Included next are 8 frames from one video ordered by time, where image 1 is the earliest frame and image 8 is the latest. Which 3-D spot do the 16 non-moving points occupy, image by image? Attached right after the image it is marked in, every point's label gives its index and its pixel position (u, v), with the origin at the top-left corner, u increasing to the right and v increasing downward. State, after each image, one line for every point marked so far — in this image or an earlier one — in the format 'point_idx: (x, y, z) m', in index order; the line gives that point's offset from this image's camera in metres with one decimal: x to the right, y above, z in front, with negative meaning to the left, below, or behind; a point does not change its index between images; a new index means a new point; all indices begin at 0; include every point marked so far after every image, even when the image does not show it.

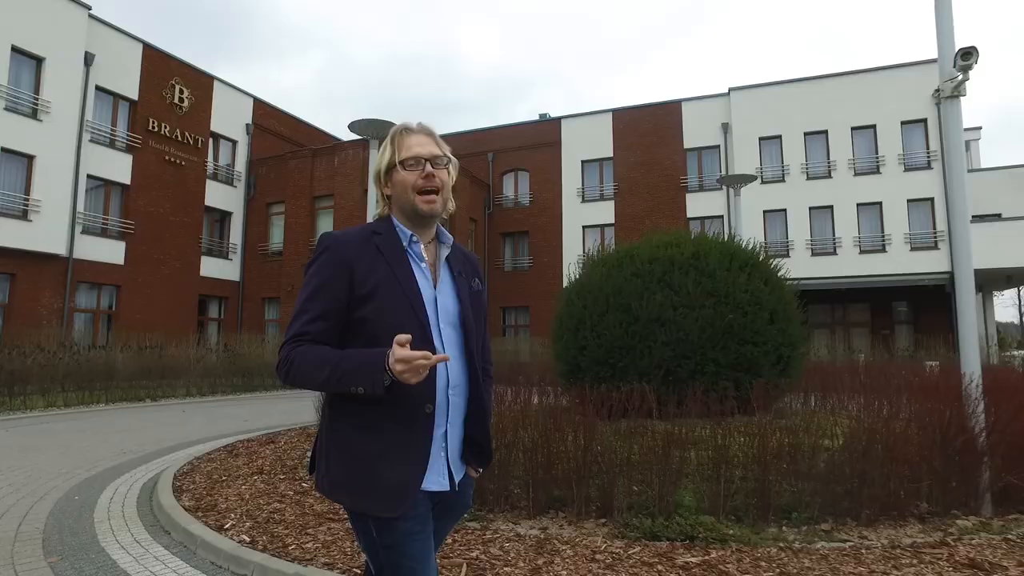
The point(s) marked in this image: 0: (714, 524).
0: (+1.3, -1.6, +4.3) m
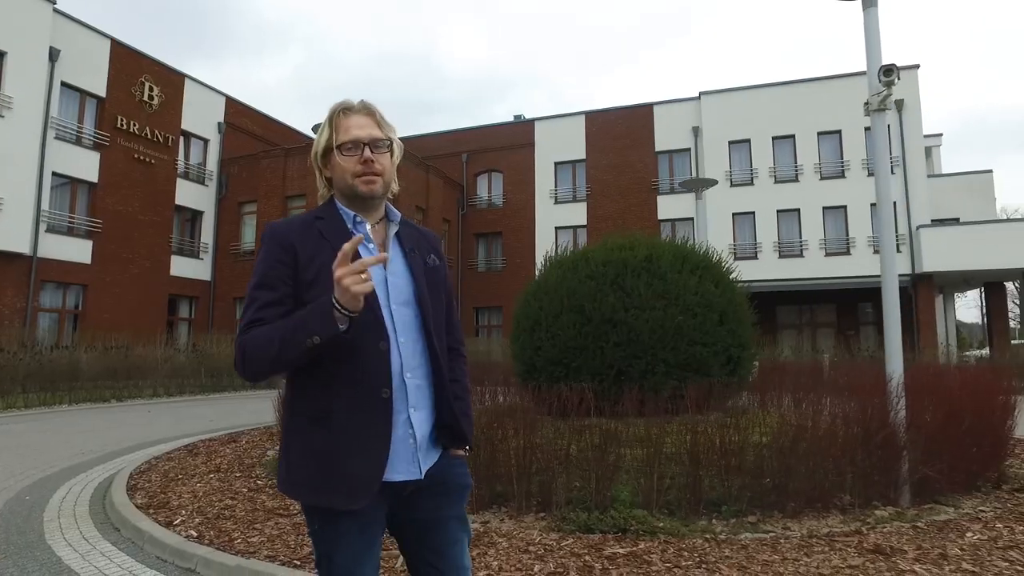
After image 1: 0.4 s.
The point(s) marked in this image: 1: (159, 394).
0: (+0.9, -1.6, +4.5) m
1: (-9.3, -2.8, +17.1) m
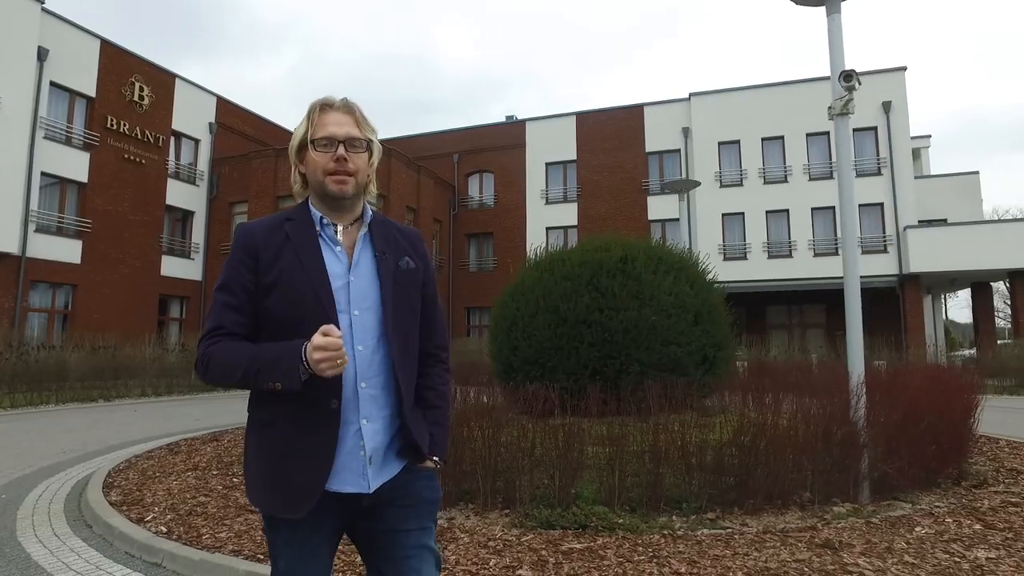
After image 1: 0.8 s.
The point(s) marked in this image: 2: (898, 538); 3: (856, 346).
0: (+0.7, -1.6, +4.7) m
1: (-9.7, -2.8, +17.1) m
2: (+2.5, -1.7, +4.3) m
3: (+3.0, -0.5, +5.6) m
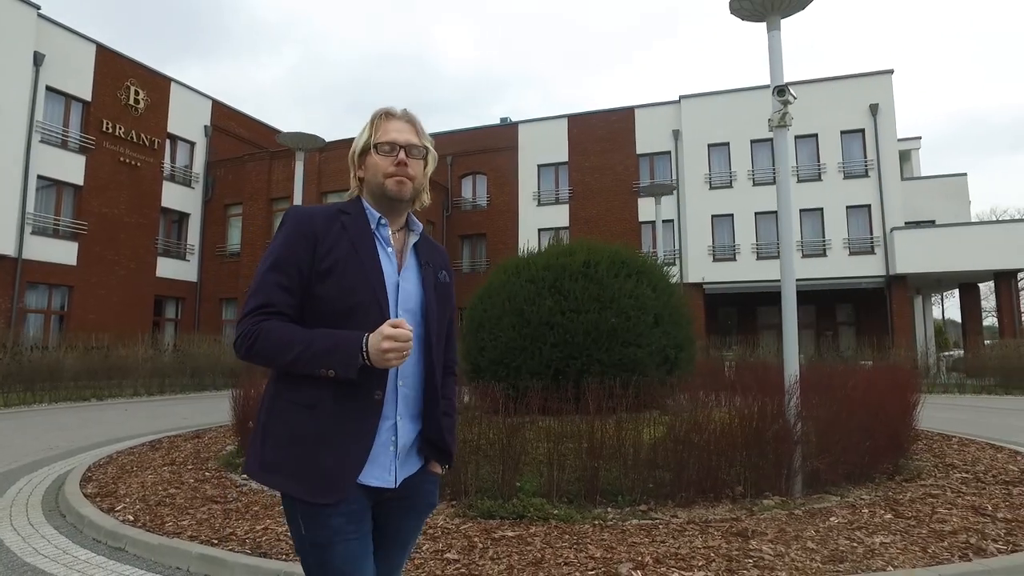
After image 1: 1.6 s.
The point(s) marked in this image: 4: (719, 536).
0: (+0.2, -1.7, +5.0) m
1: (-10.1, -2.8, +17.5) m
2: (+2.1, -1.7, +4.6) m
3: (+2.6, -0.5, +5.9) m
4: (+1.4, -1.7, +4.4) m
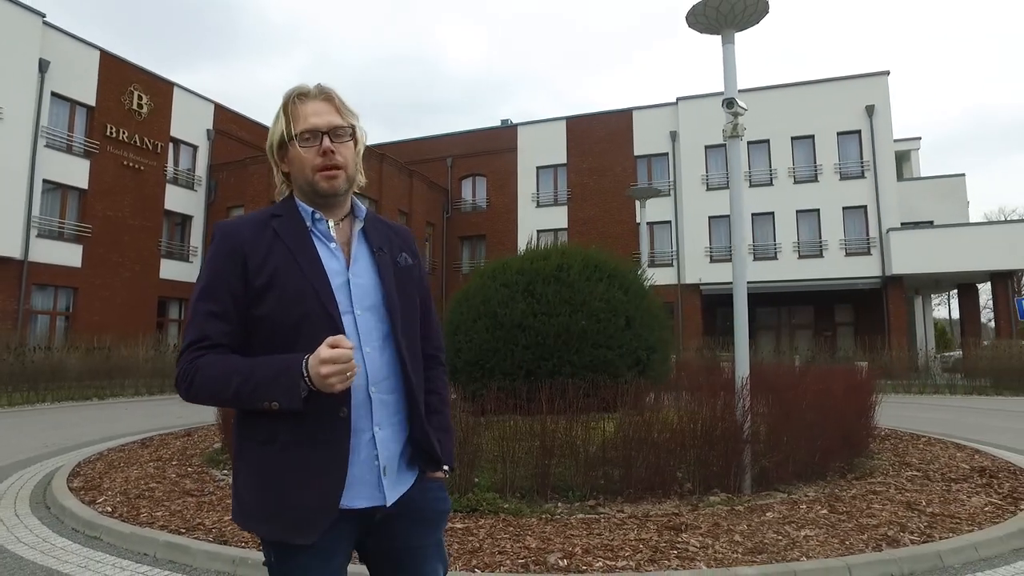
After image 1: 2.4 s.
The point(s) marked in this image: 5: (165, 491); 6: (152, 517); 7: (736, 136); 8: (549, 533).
0: (-0.1, -1.7, +5.3) m
1: (-10.3, -2.9, +17.9) m
2: (+1.7, -1.8, +4.9) m
3: (+2.2, -0.6, +6.2) m
4: (+1.0, -1.7, +4.7) m
5: (-3.1, -1.8, +5.8) m
6: (-2.8, -1.8, +4.9) m
7: (+2.2, +1.5, +6.4) m
8: (+0.3, -1.7, +4.5) m
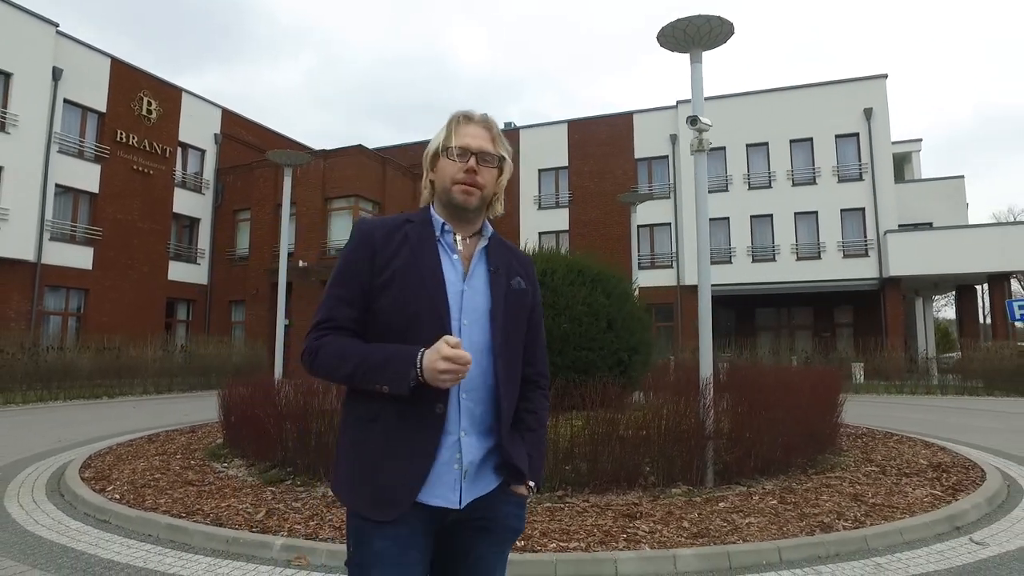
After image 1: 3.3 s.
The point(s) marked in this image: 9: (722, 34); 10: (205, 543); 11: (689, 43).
0: (-0.4, -1.8, +5.7) m
1: (-10.4, -2.9, +18.5) m
2: (+1.5, -1.8, +5.3) m
3: (+2.0, -0.7, +6.6) m
4: (+0.8, -1.8, +5.1) m
5: (-3.3, -1.9, +6.3) m
6: (-3.0, -1.8, +5.4) m
7: (+2.0, +1.4, +6.8) m
8: (0.0, -1.8, +5.0) m
9: (+2.3, +2.8, +7.0) m
10: (-2.2, -1.8, +4.5) m
11: (+2.0, +2.7, +7.1) m
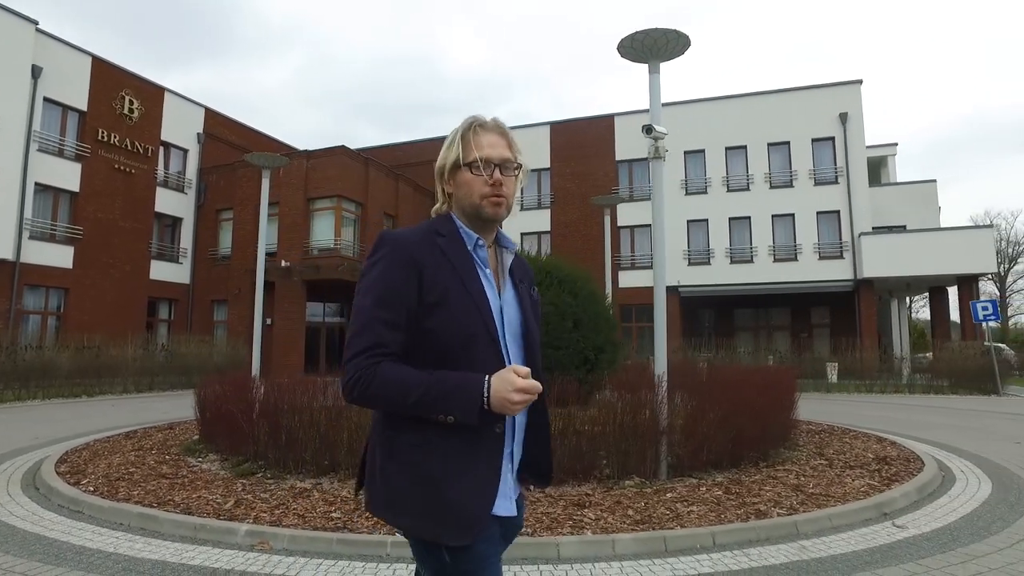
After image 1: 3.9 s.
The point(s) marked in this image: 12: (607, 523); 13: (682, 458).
0: (-0.7, -1.8, +6.0) m
1: (-11.0, -2.9, +18.5) m
2: (+1.2, -1.8, +5.6) m
3: (+1.6, -0.7, +6.9) m
4: (+0.4, -1.8, +5.4) m
5: (-3.7, -1.9, +6.5) m
6: (-3.3, -1.8, +5.6) m
7: (+1.6, +1.4, +7.1) m
8: (-0.3, -1.8, +5.3) m
9: (+1.9, +2.7, +7.3) m
10: (-2.5, -1.8, +4.8) m
11: (+1.6, +2.7, +7.5) m
12: (+0.7, -1.8, +4.9) m
13: (+1.8, -1.8, +6.8) m
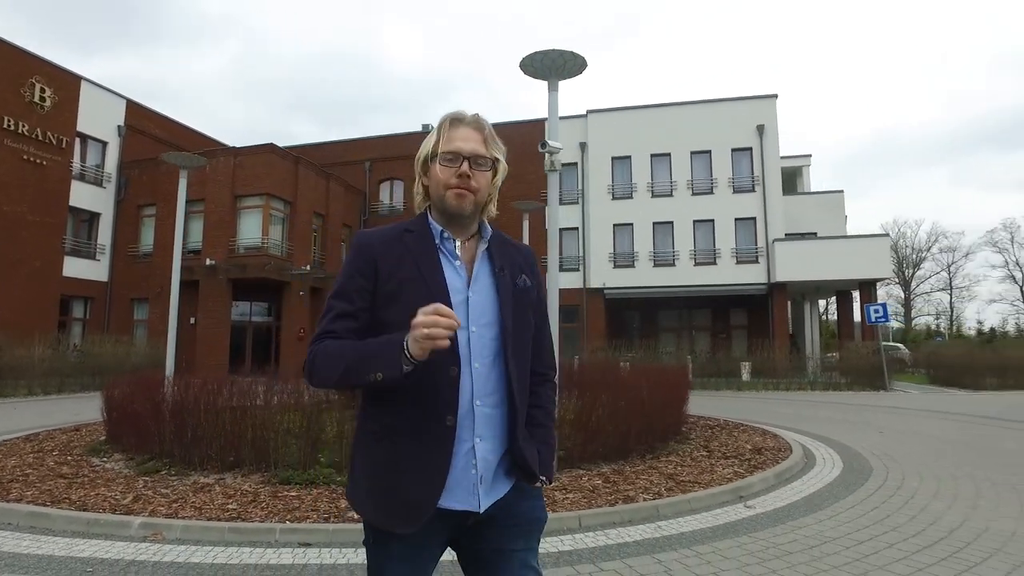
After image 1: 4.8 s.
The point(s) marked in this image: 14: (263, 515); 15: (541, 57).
0: (-1.7, -1.8, +6.3) m
1: (-13.1, -2.9, +17.8) m
2: (+0.2, -1.9, +6.1) m
3: (+0.5, -0.7, +7.4) m
4: (-0.5, -1.8, +5.8) m
5: (-4.7, -1.9, +6.5) m
6: (-4.3, -1.8, +5.7) m
7: (+0.5, +1.4, +7.6) m
8: (-1.3, -1.8, +5.6) m
9: (+0.8, +2.7, +7.9) m
10: (-3.4, -1.8, +4.9) m
11: (+0.5, +2.6, +8.0) m
12: (-0.2, -1.8, +5.3) m
13: (+0.7, -1.8, +7.4) m
14: (-1.9, -1.8, +5.0) m
15: (+0.4, +2.8, +7.8) m
